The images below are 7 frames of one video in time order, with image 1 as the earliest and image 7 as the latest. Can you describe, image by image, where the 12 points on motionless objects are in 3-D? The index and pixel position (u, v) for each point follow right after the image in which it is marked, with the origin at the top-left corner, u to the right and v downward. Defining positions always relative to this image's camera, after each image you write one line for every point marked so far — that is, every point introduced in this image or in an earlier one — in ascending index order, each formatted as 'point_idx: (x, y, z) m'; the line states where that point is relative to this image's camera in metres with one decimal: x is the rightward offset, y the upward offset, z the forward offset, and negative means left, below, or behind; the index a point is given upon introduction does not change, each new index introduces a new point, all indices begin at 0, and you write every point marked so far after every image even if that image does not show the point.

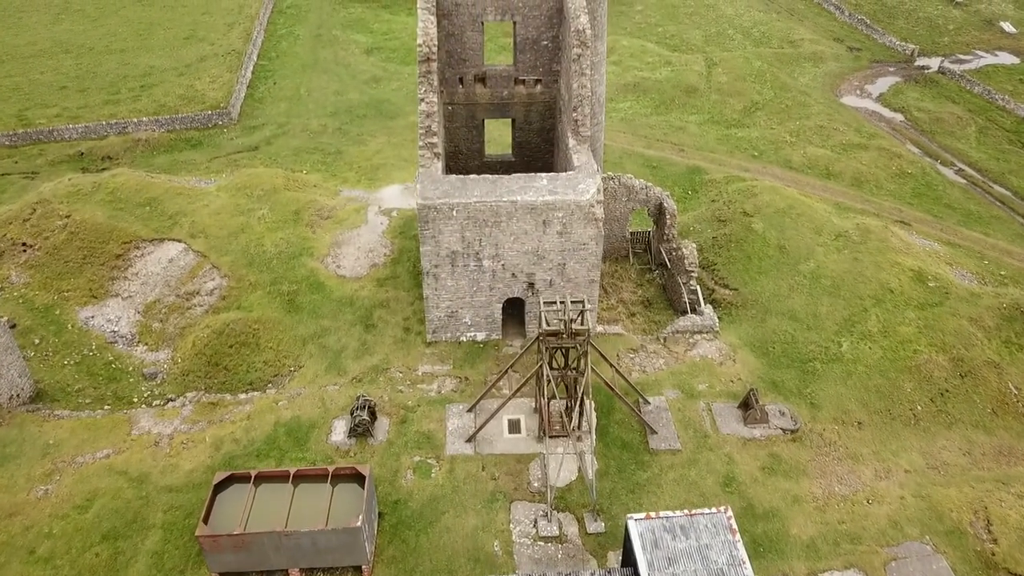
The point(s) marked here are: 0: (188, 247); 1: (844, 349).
0: (-8.9, +1.1, +19.2) m
1: (+7.6, -1.4, +16.0) m
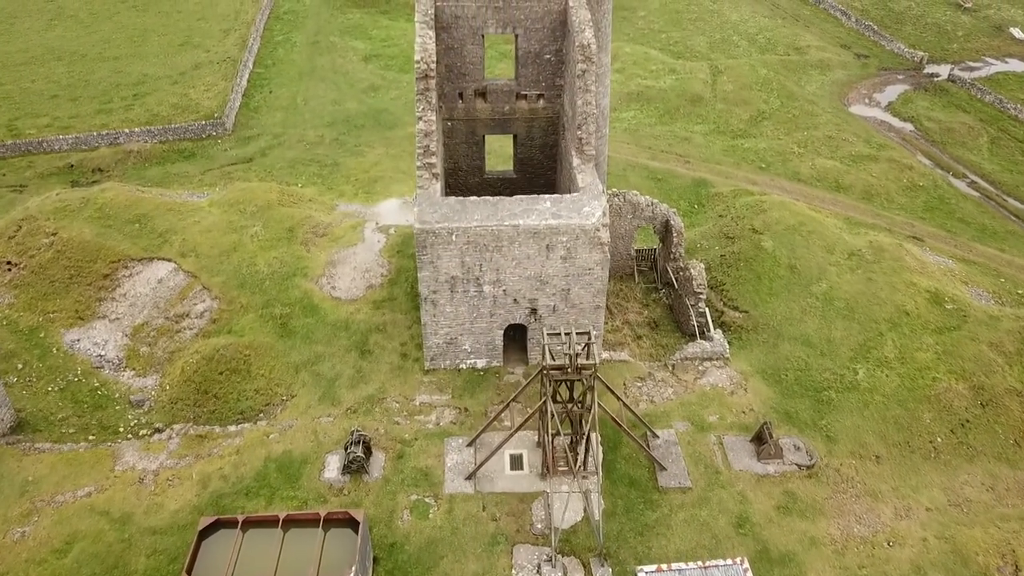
0: (-8.9, +0.6, +18.5) m
1: (+7.7, -2.0, +15.4) m
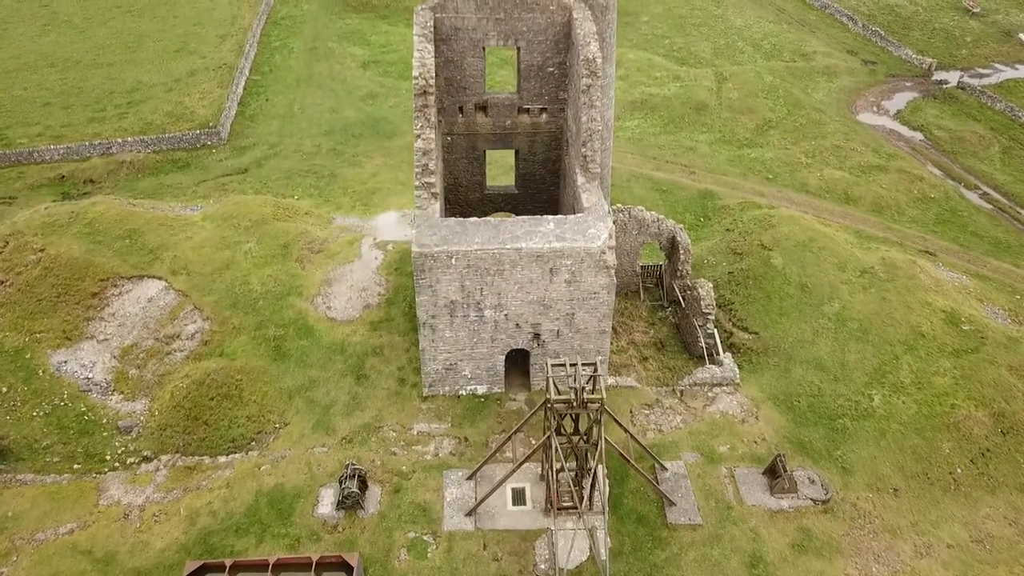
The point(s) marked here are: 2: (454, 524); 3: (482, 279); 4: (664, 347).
0: (-8.9, +0.1, +18.0) m
1: (+7.7, -2.5, +14.8) m
2: (-1.0, -4.2, +12.4) m
3: (-0.6, +0.2, +13.1) m
4: (+3.8, -1.5, +17.4) m
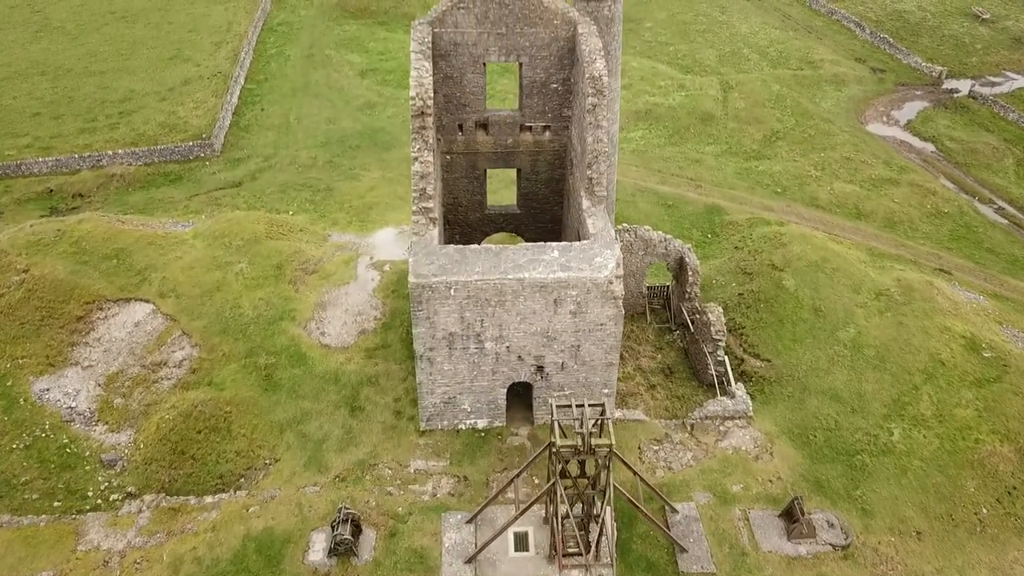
0: (-8.8, -0.5, +17.3) m
1: (+7.7, -3.0, +14.1) m
2: (-1.0, -4.8, +11.7) m
3: (-0.5, -0.4, +12.4) m
4: (+3.8, -2.0, +16.7) m
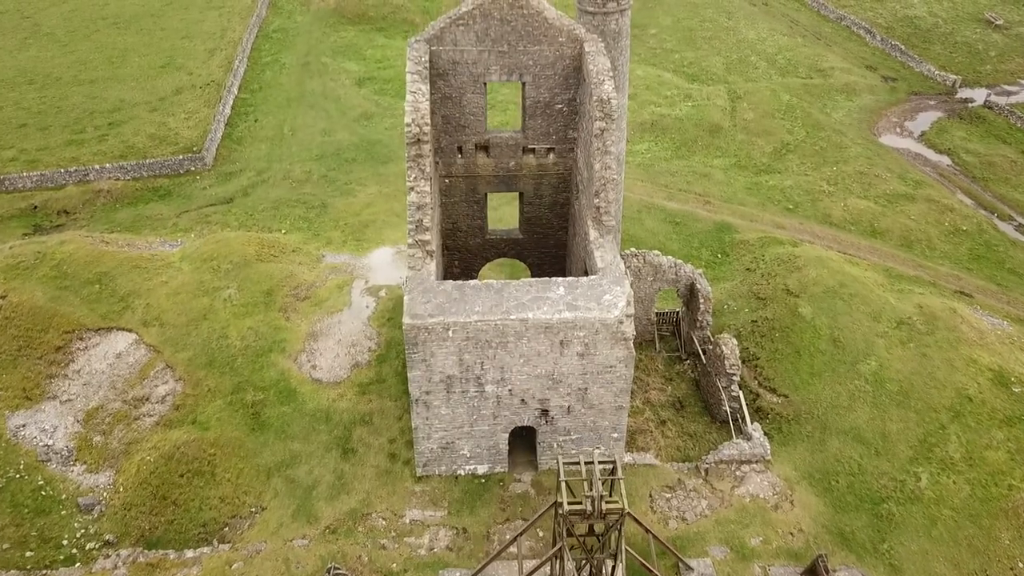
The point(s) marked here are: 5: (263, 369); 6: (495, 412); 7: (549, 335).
0: (-8.8, -1.2, +16.4) m
1: (+7.8, -3.7, +13.2) m
2: (-1.0, -5.4, +10.8) m
3: (-0.5, -1.1, +11.6) m
4: (+3.9, -2.7, +15.8) m
5: (-5.5, -1.8, +15.4) m
6: (-0.3, -2.2, +12.3) m
7: (+0.6, -0.8, +11.4) m
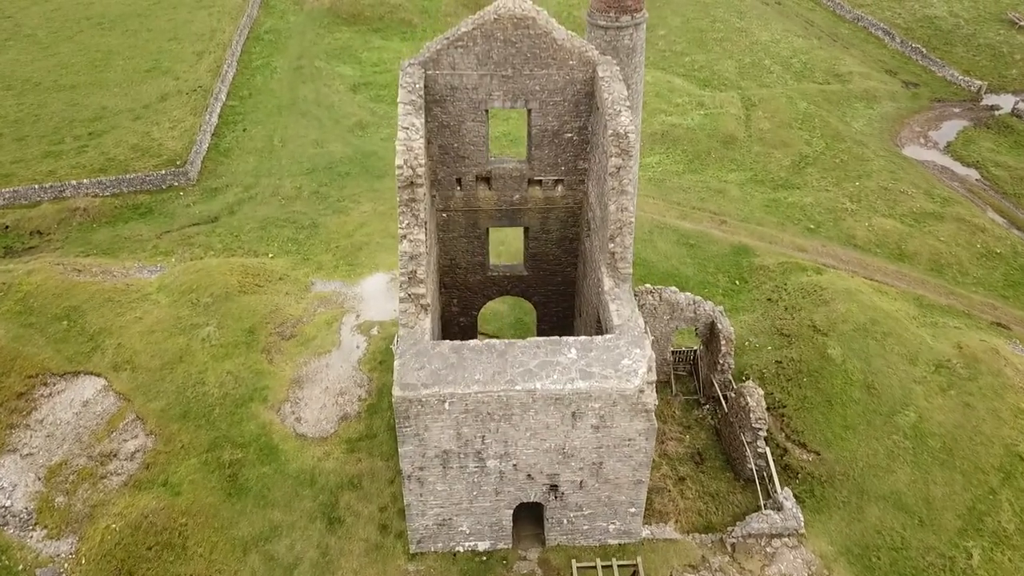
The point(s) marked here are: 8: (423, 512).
0: (-8.7, -2.0, +15.0) m
1: (+7.9, -4.6, +11.8) m
2: (-0.9, -6.4, +9.5) m
3: (-0.4, -2.0, +10.2) m
4: (+4.0, -3.6, +14.4) m
5: (-5.4, -2.7, +14.0) m
6: (-0.2, -3.1, +11.0) m
7: (+0.7, -1.7, +10.1) m
8: (-1.4, -3.6, +11.2) m
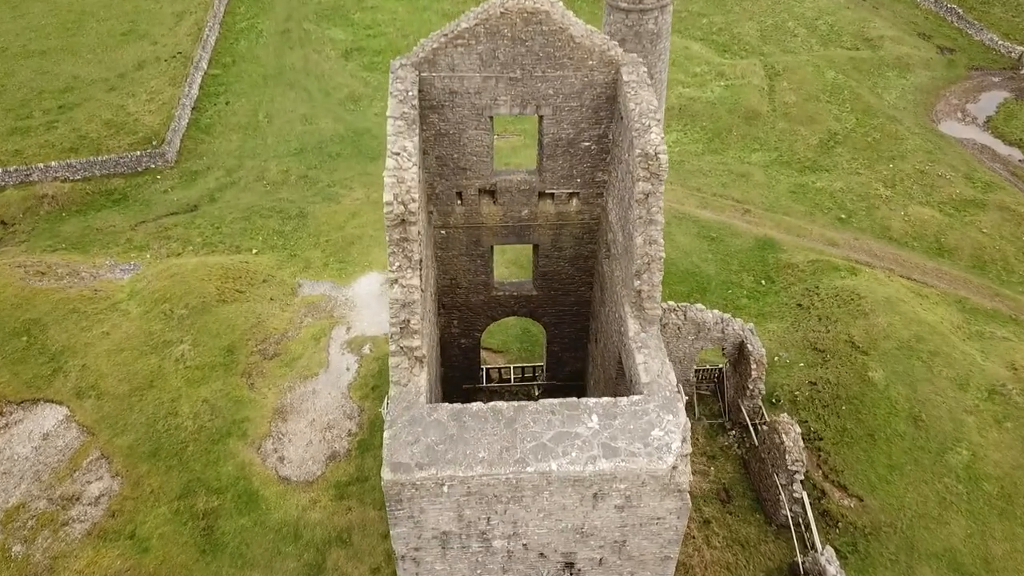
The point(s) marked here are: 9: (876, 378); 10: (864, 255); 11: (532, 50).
0: (-8.6, -2.4, +13.6) m
1: (+8.0, -5.3, +10.5) m
2: (-0.8, -7.1, +8.3) m
3: (-0.3, -2.7, +8.7) m
4: (+4.1, -4.0, +13.1) m
5: (-5.3, -3.1, +12.6) m
6: (-0.1, -3.8, +9.6) m
7: (+0.8, -2.5, +8.6) m
8: (-1.3, -4.2, +9.9) m
9: (+7.4, -1.8, +14.1) m
10: (+9.6, +0.9, +19.0) m
11: (+0.3, +3.4, +9.9) m
